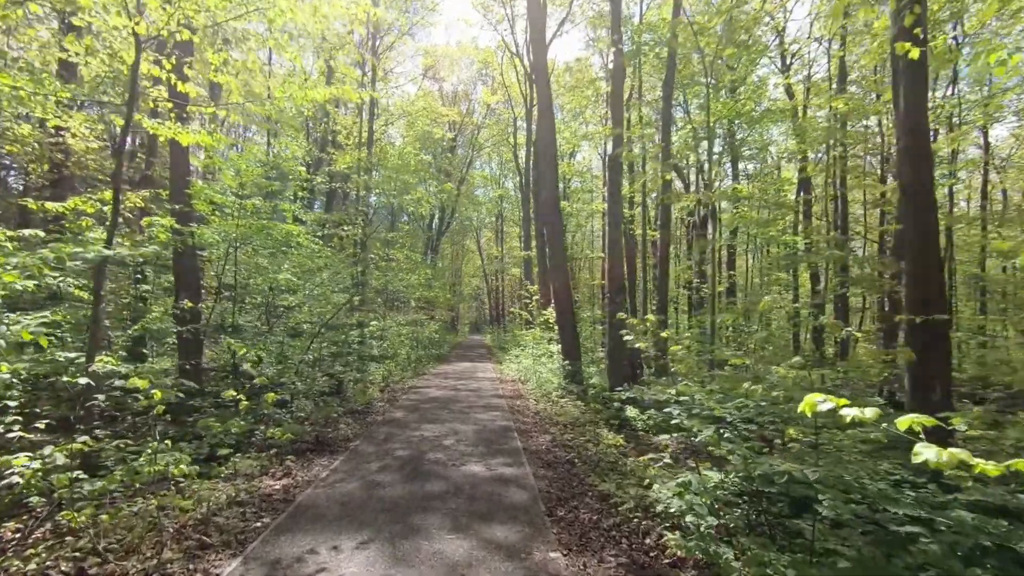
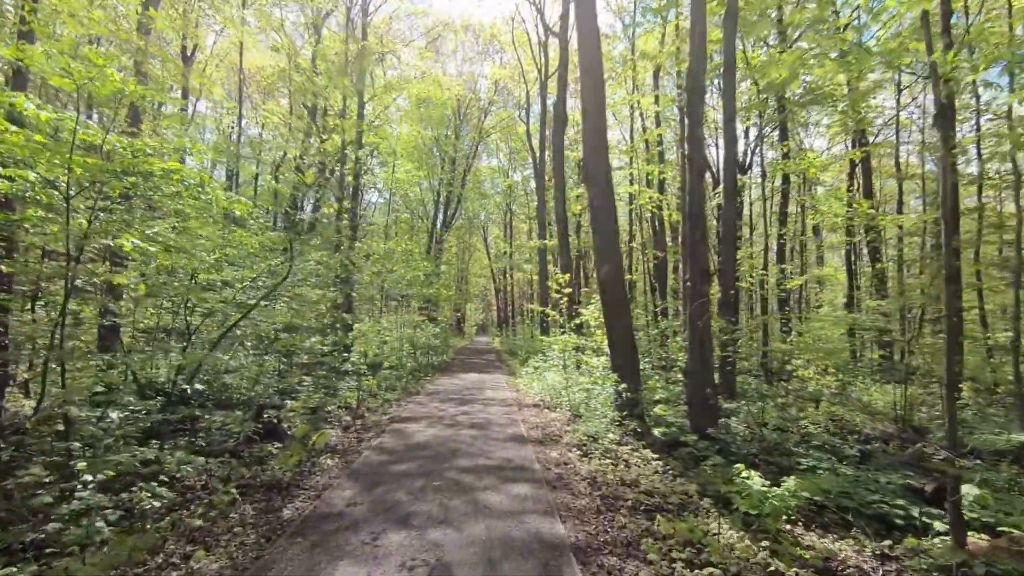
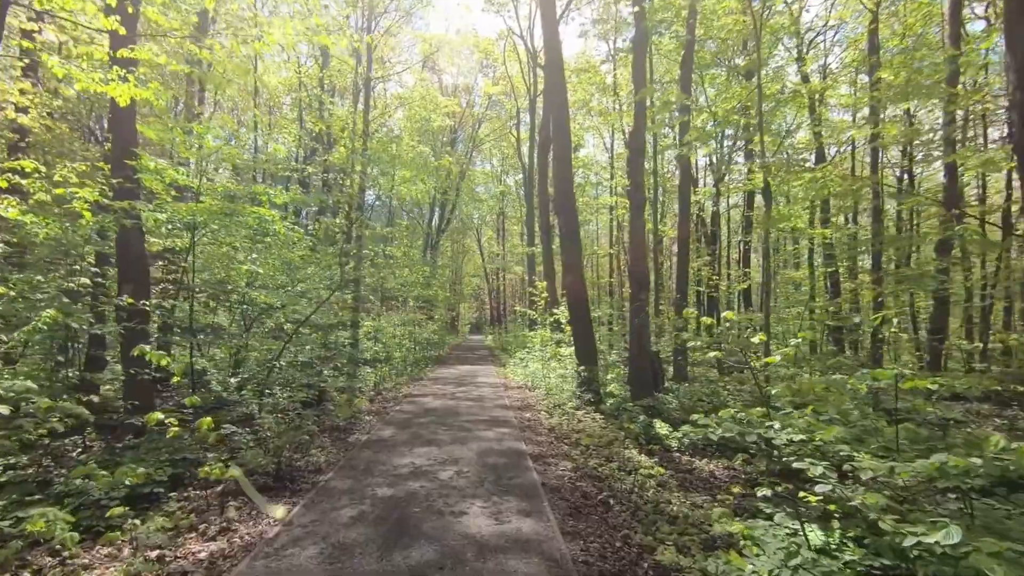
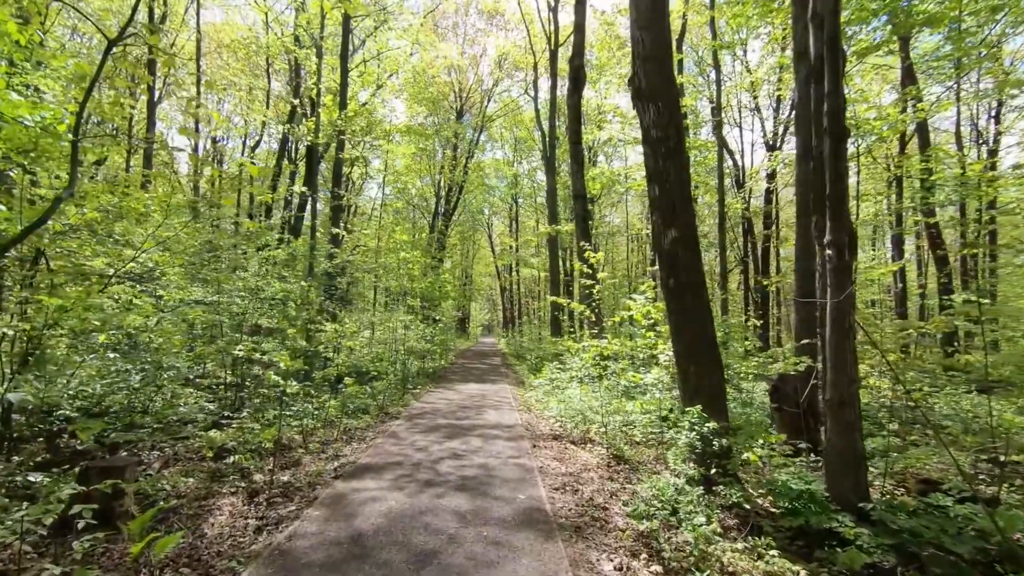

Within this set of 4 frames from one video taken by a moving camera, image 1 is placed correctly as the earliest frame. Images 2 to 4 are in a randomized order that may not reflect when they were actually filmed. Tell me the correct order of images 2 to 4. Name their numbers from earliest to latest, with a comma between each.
3, 2, 4
